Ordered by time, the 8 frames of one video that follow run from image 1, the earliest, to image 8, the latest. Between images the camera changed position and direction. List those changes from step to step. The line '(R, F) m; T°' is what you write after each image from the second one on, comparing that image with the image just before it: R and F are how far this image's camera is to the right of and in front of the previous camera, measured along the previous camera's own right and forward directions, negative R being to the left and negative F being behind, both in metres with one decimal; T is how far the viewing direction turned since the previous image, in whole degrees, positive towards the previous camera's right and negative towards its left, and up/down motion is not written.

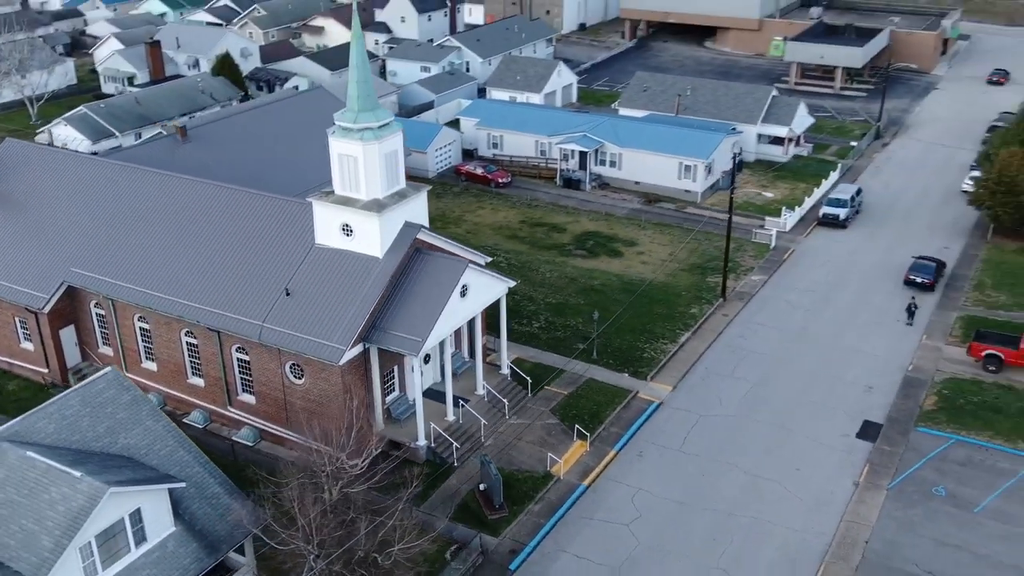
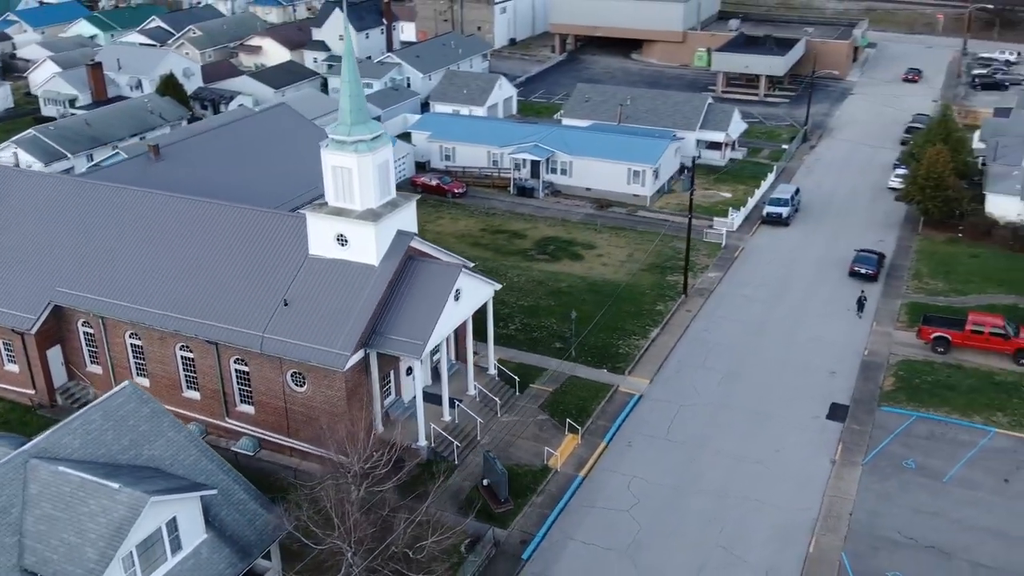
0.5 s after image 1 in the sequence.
(-2.2, -1.2) m; +5°
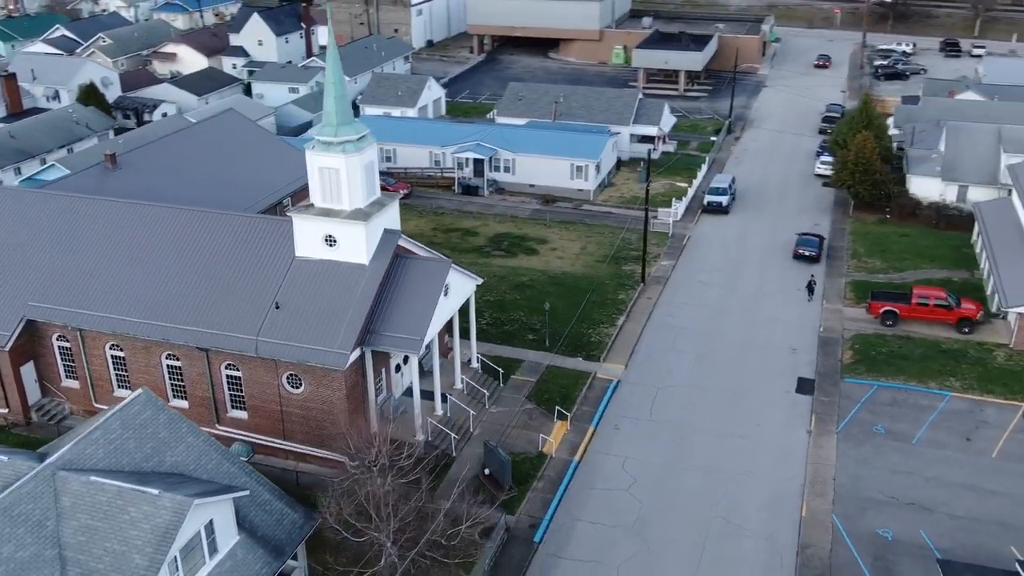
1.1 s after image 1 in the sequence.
(-2.7, -0.5) m; +6°
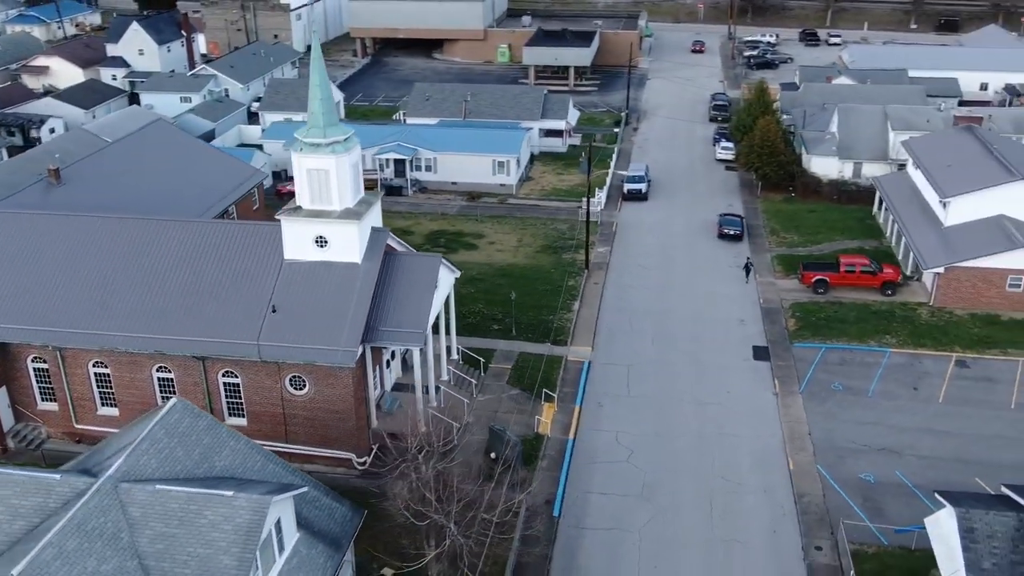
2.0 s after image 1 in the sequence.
(-4.2, -0.7) m; +8°
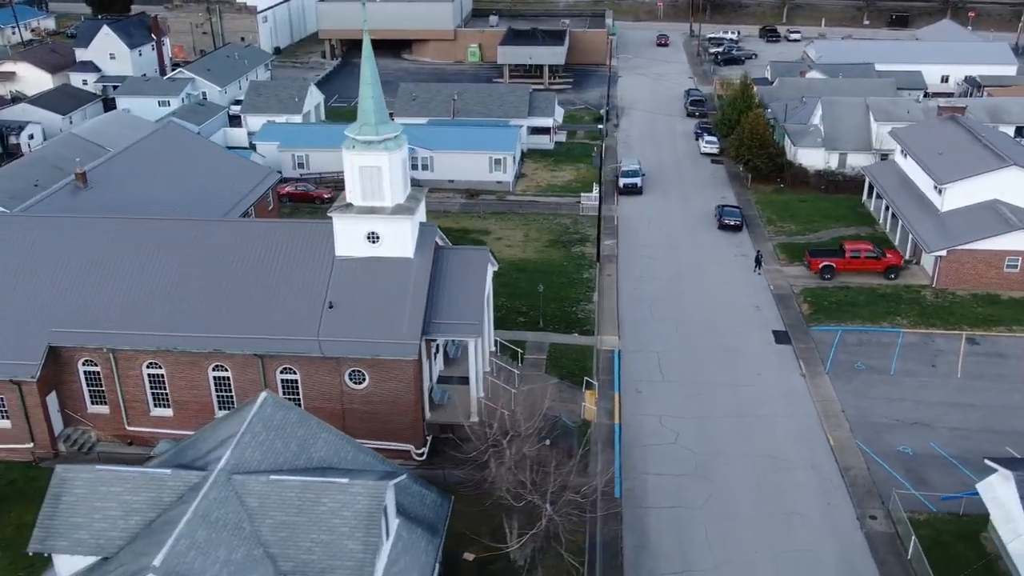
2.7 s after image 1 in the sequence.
(-3.4, -0.6) m; +4°
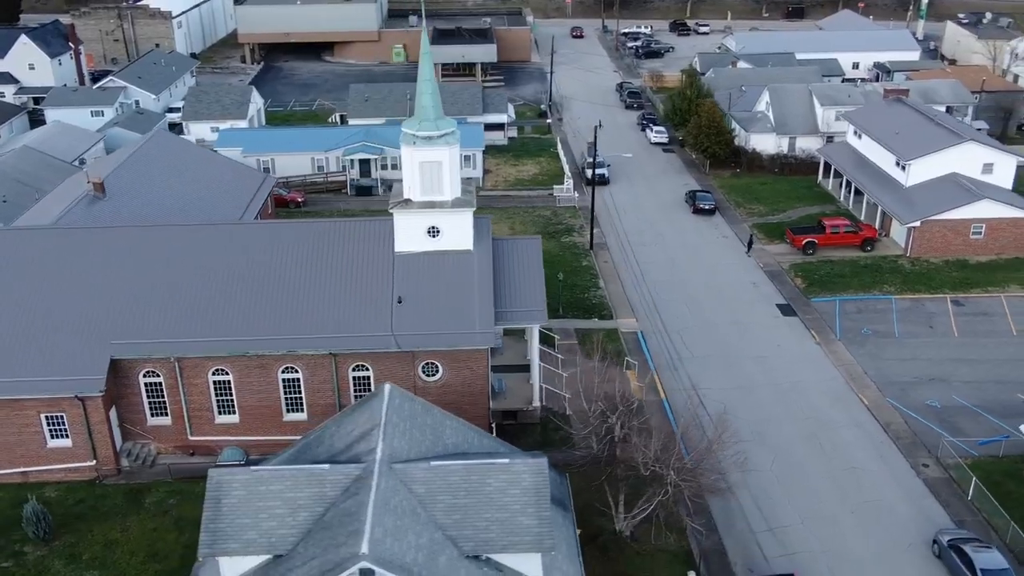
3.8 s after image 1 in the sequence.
(-5.8, -0.5) m; +7°
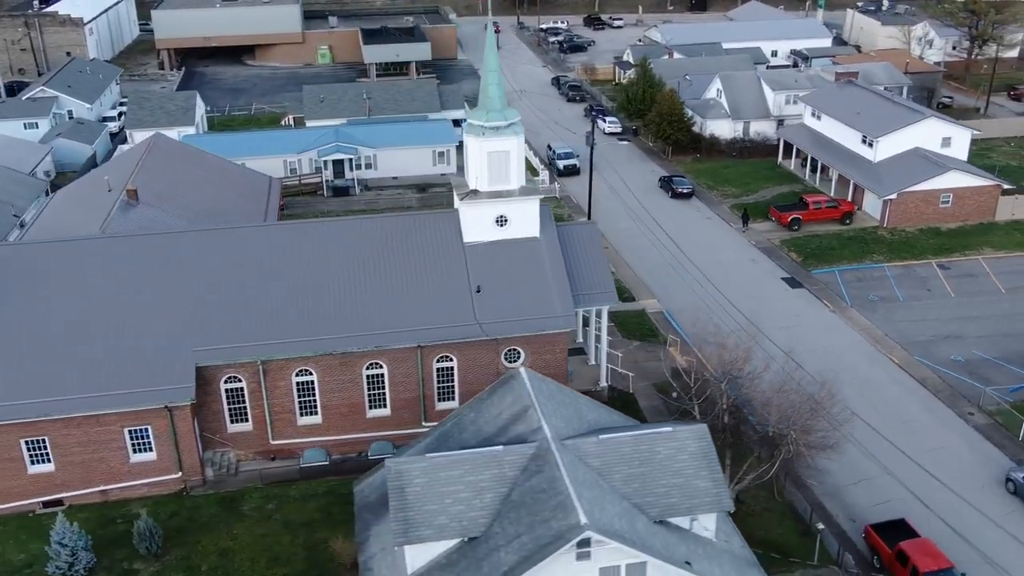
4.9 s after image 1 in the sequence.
(-6.2, -0.2) m; +7°
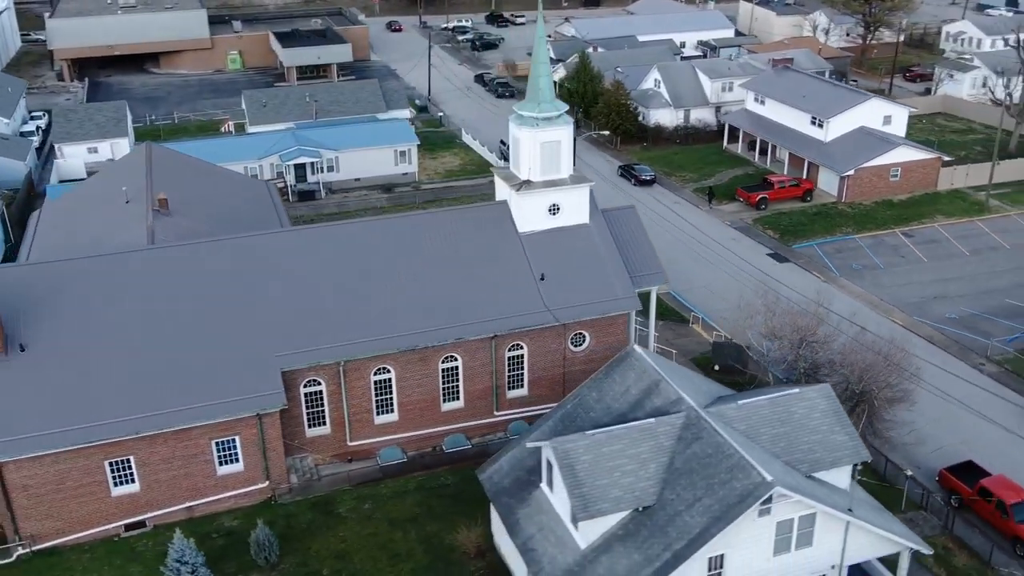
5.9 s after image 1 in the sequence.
(-6.3, -0.2) m; +8°
